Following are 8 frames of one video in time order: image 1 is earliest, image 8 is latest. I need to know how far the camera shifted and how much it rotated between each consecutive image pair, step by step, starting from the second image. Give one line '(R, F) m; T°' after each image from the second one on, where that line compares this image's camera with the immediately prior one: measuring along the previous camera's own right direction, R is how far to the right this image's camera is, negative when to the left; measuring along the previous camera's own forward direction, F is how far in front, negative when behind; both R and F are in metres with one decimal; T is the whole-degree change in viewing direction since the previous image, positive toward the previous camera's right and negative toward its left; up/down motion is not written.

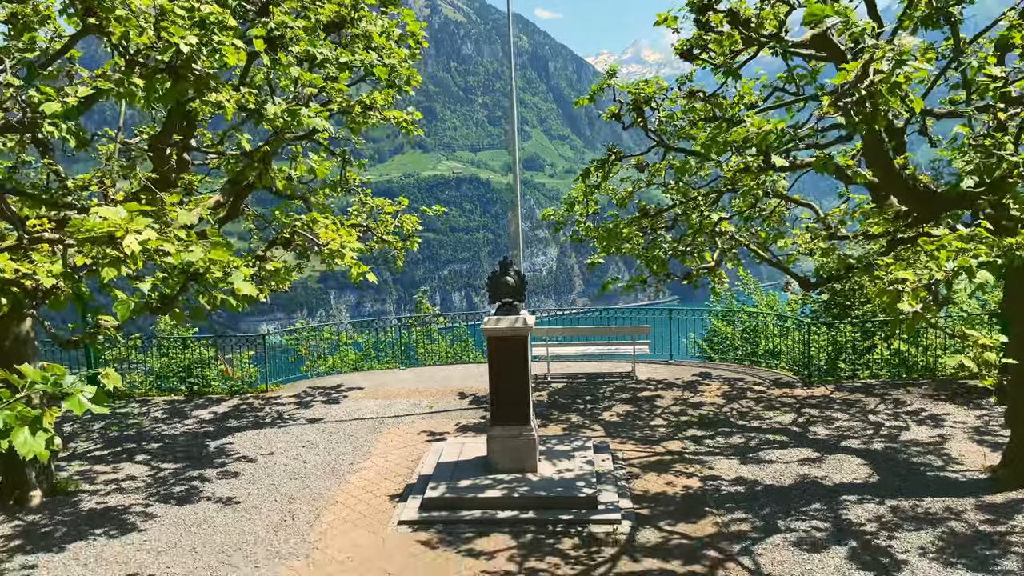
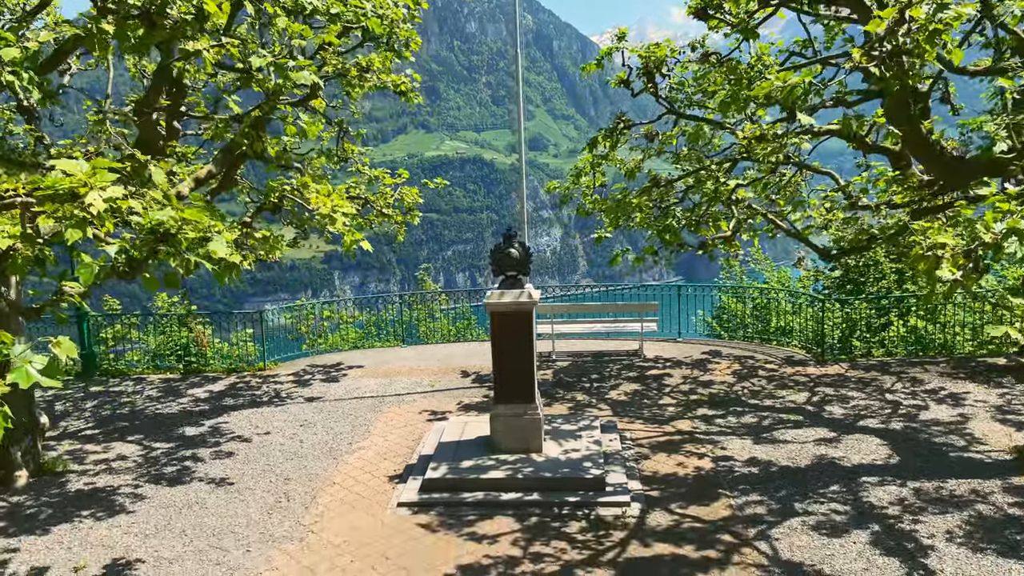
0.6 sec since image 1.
(0.0, +0.4) m; 0°
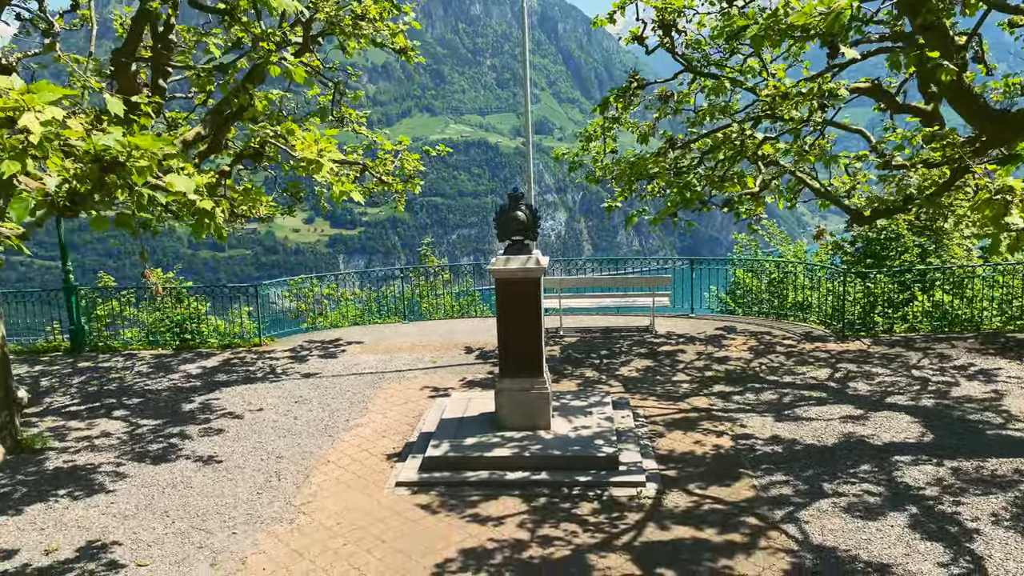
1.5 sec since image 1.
(0.0, +0.6) m; 0°
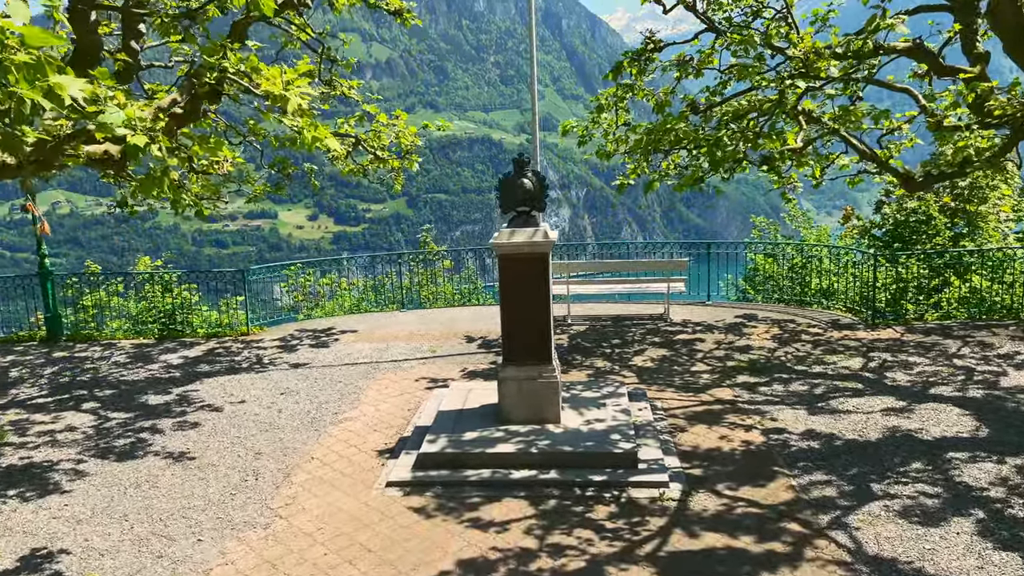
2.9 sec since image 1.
(0.0, +0.8) m; 0°
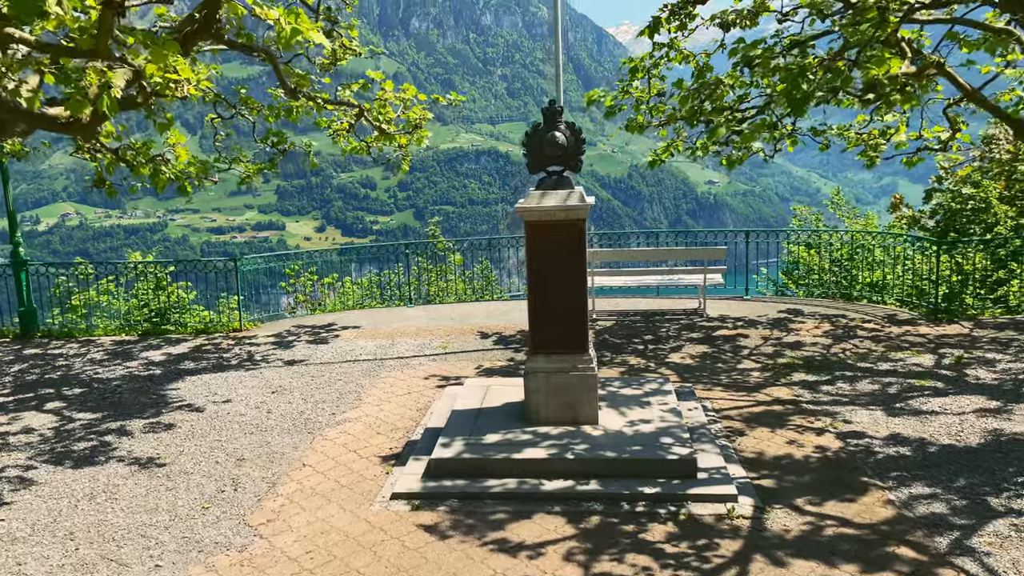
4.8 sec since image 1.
(-0.2, +1.1) m; -1°
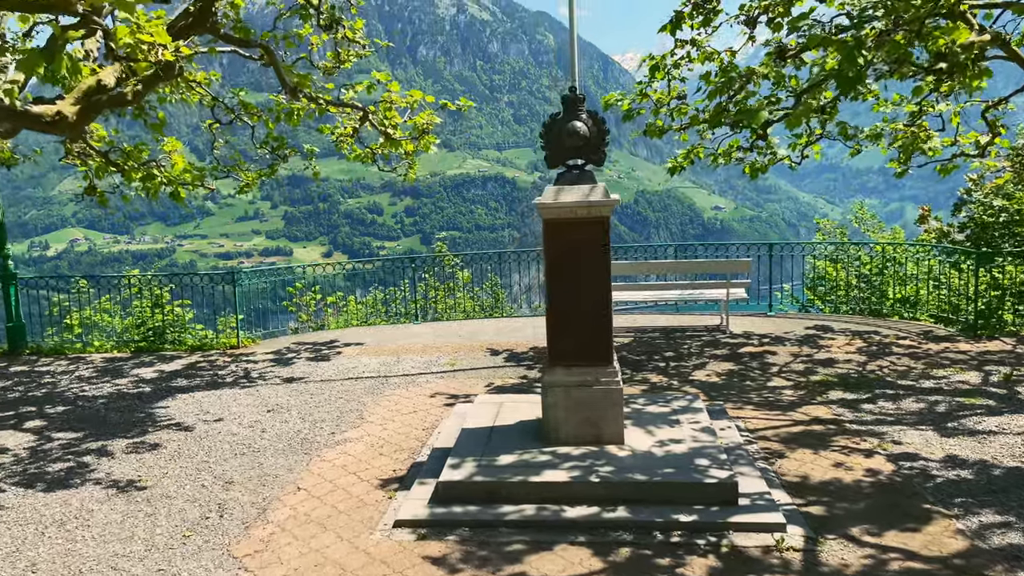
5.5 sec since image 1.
(-0.1, +0.5) m; -1°
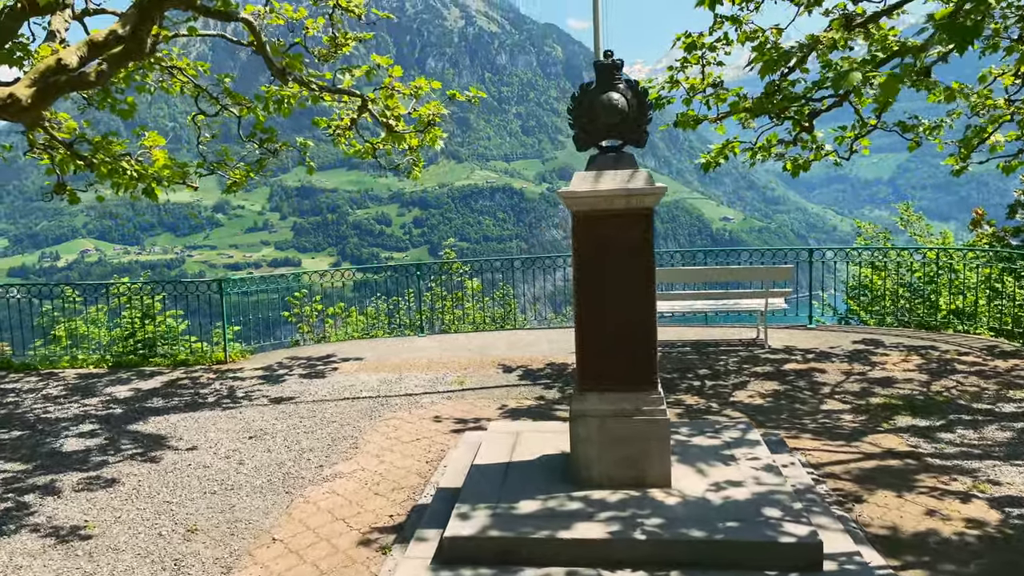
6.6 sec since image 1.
(-0.1, +1.0) m; -1°
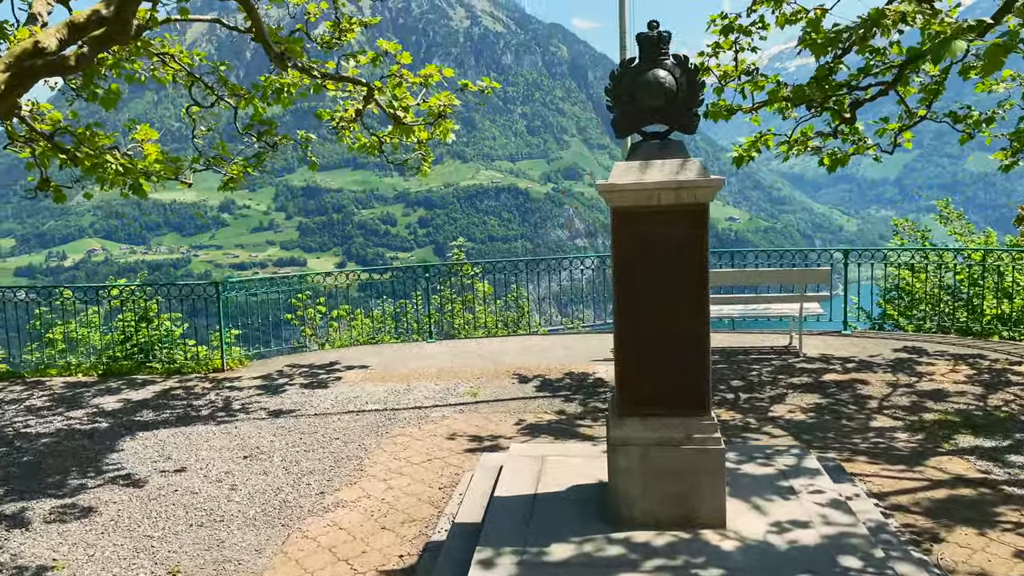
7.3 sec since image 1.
(-0.1, +0.6) m; 0°
